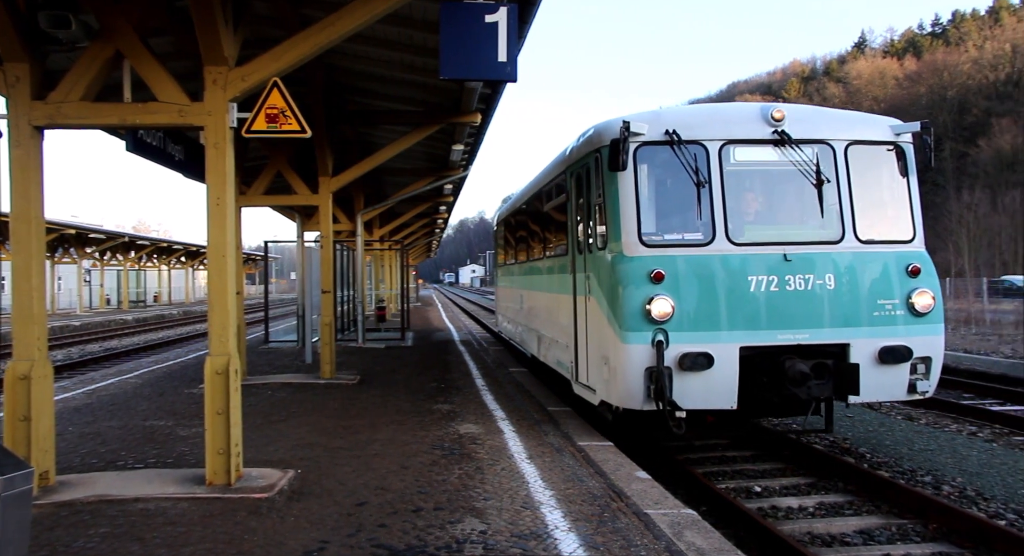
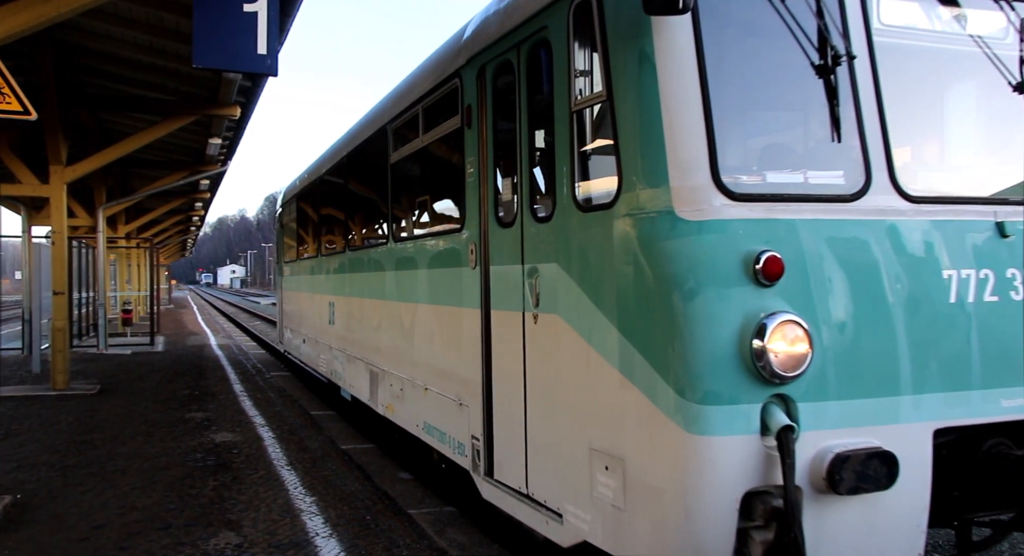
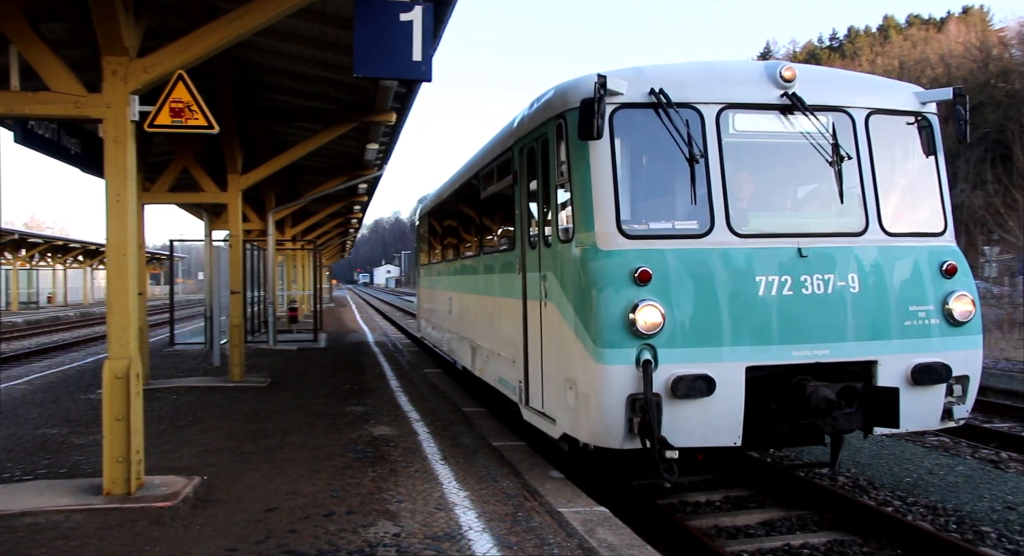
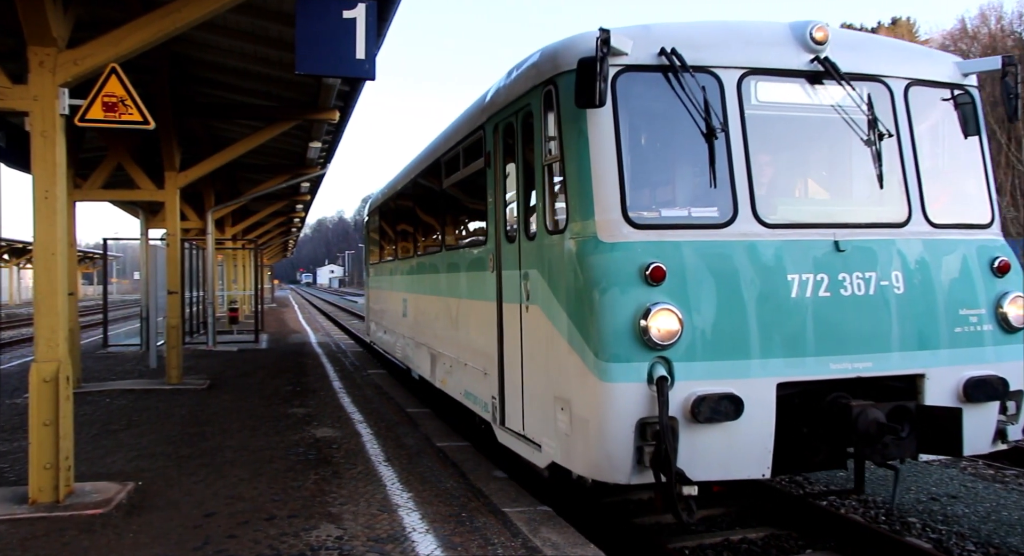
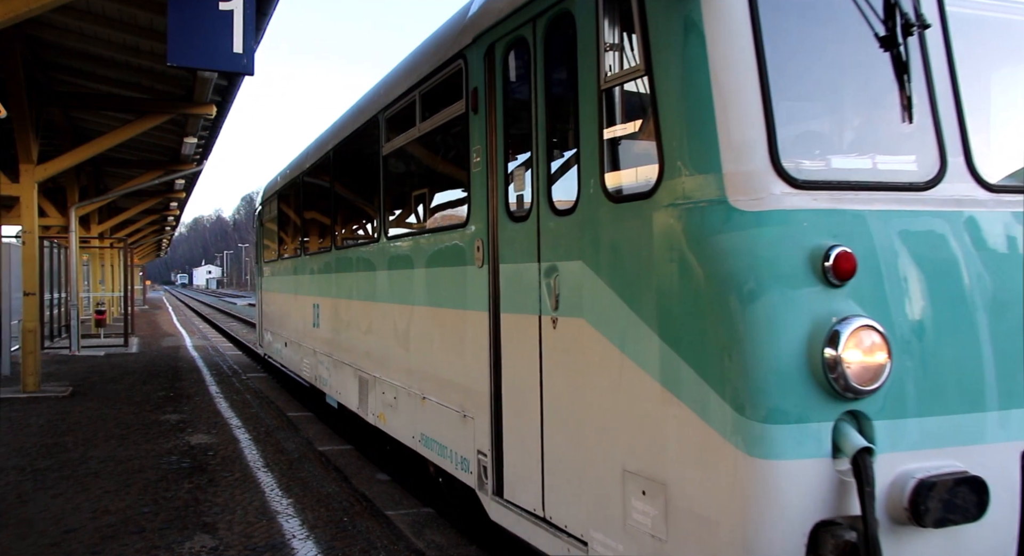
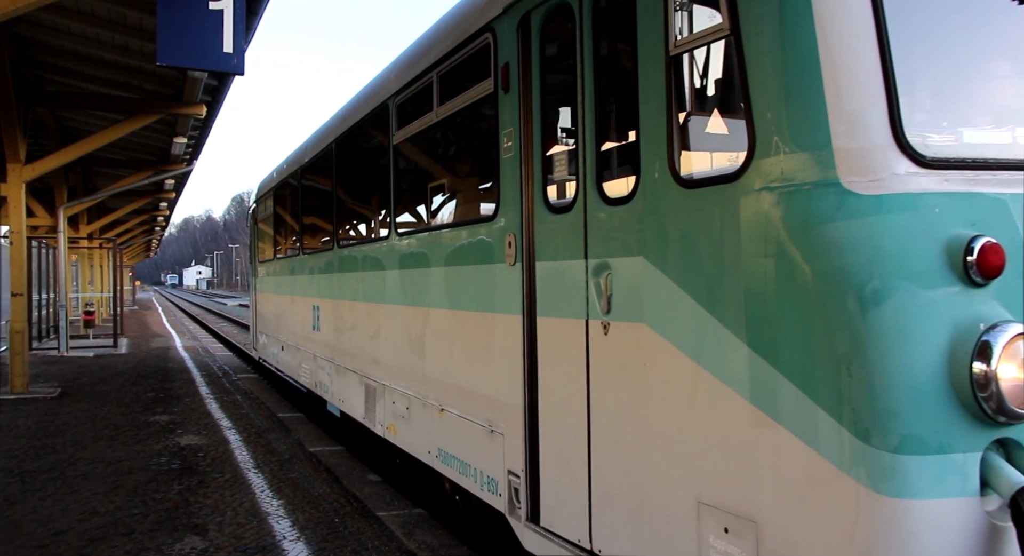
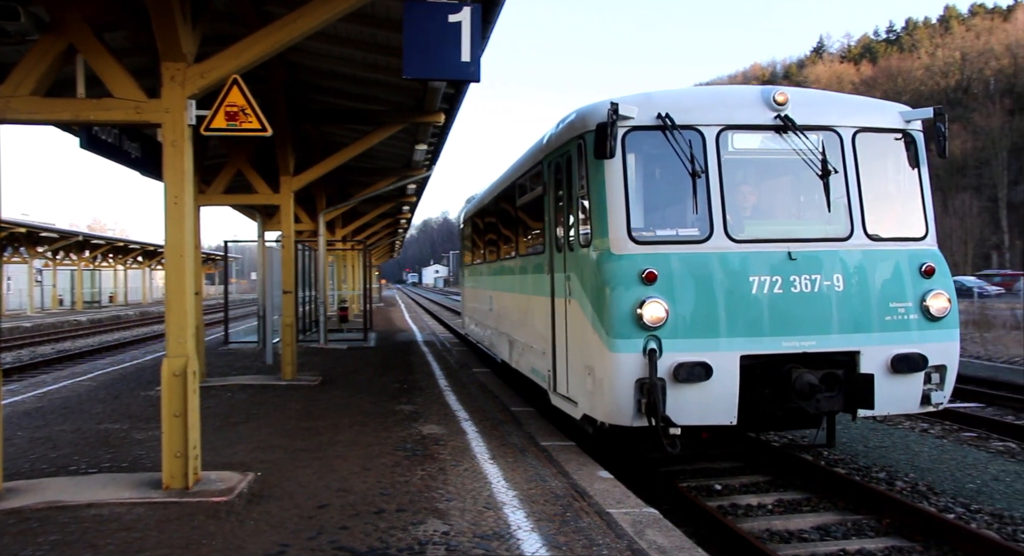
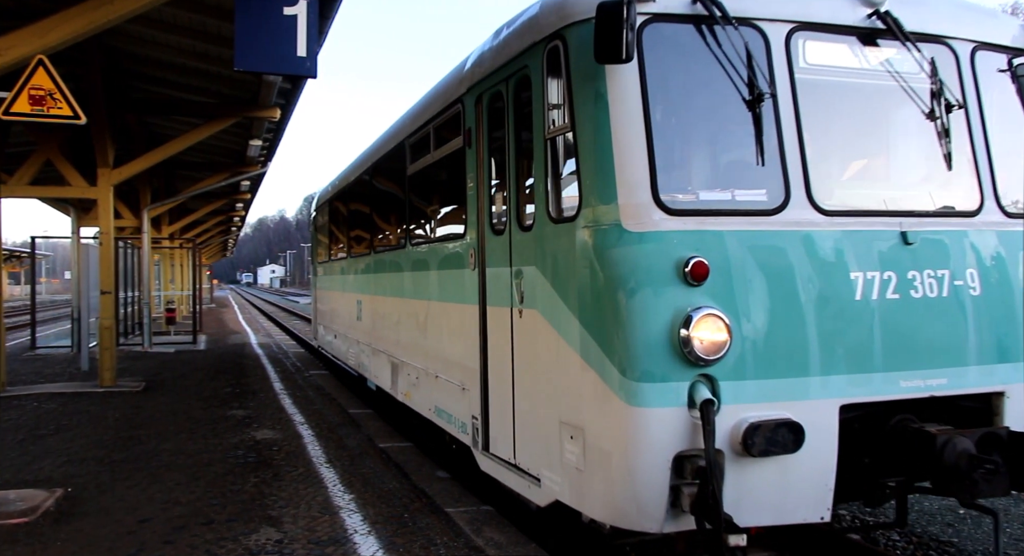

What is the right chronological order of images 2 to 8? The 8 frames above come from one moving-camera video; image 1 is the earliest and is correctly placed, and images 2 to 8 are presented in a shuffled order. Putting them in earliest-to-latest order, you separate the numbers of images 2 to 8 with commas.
7, 3, 4, 8, 2, 5, 6
